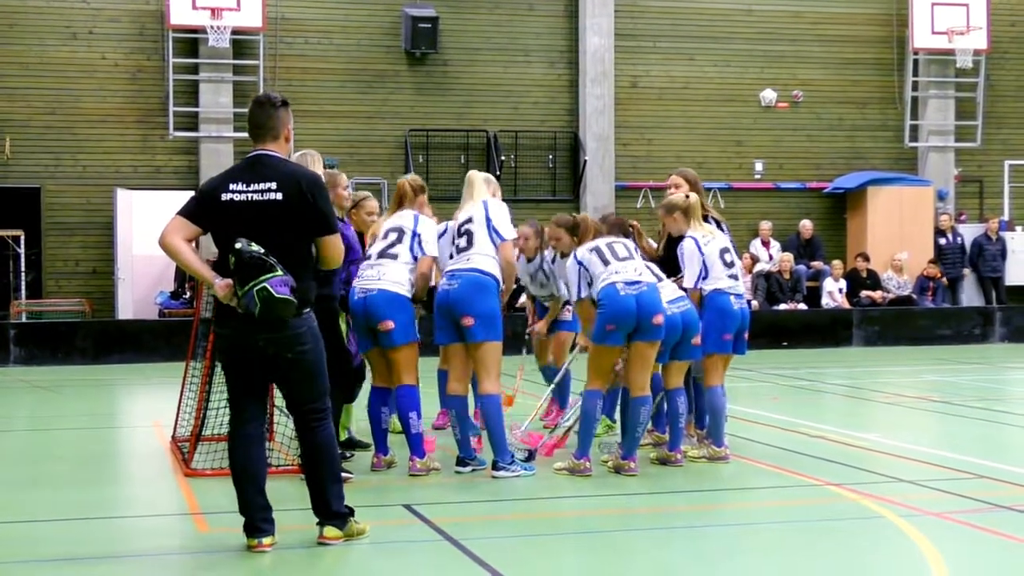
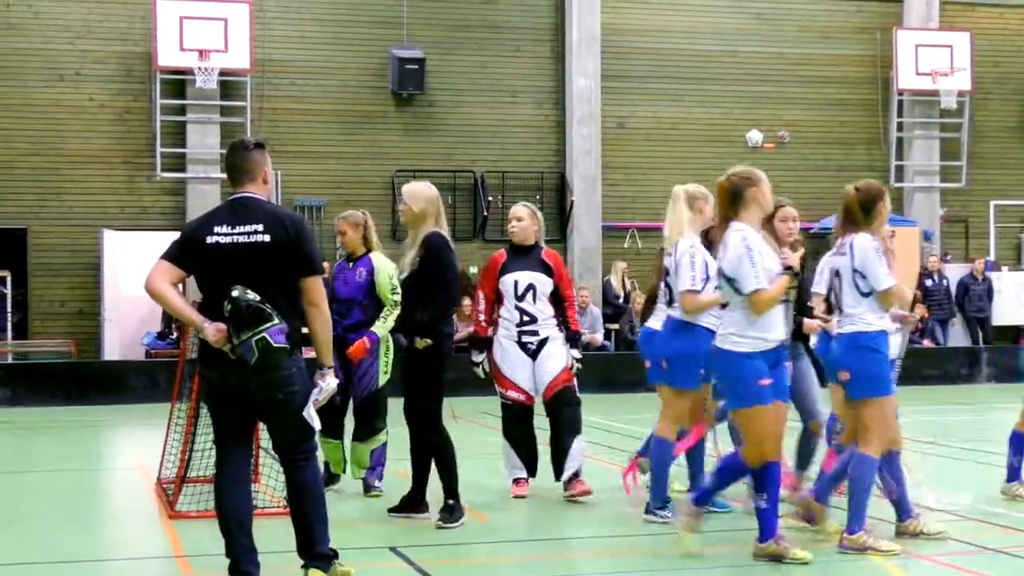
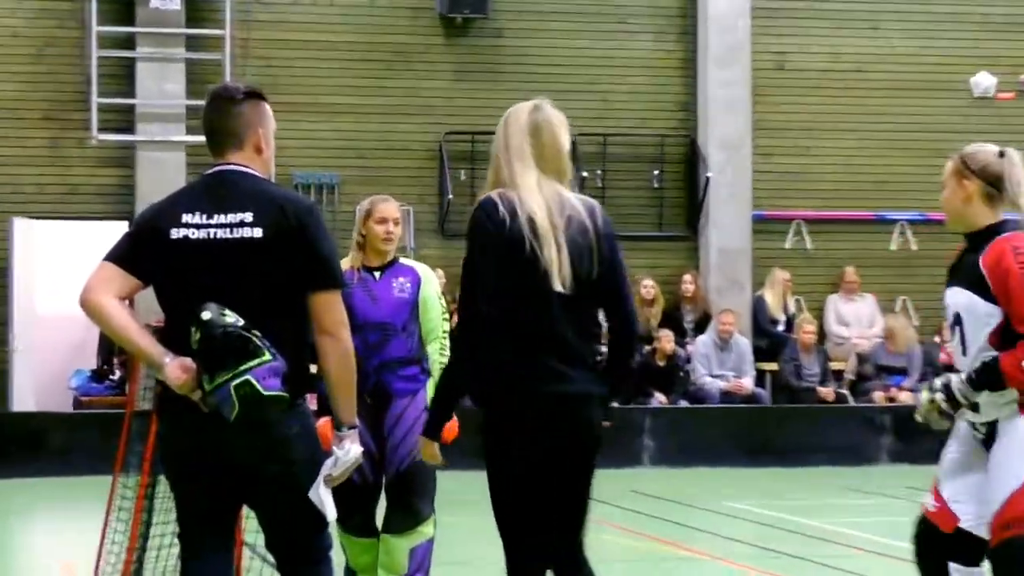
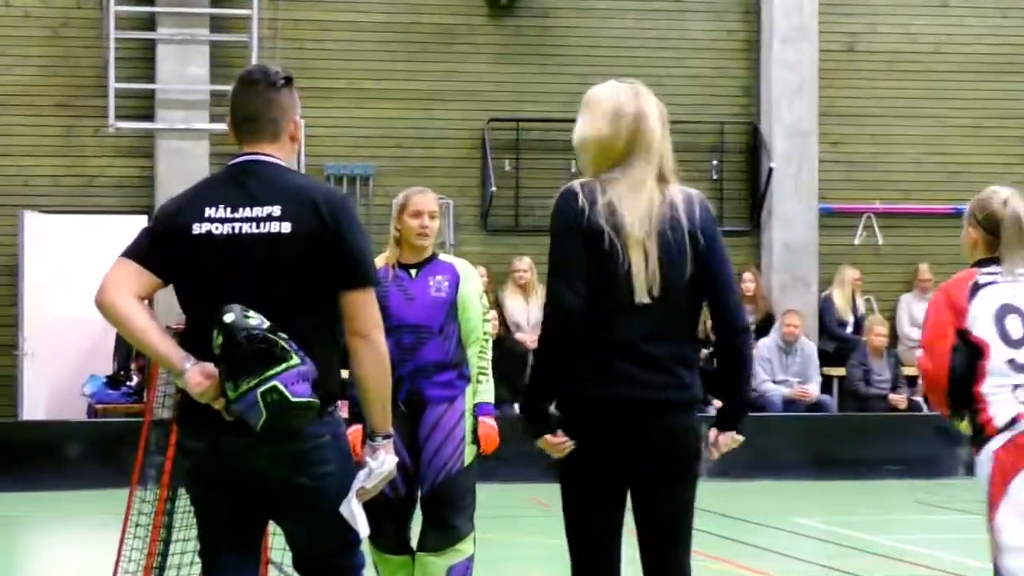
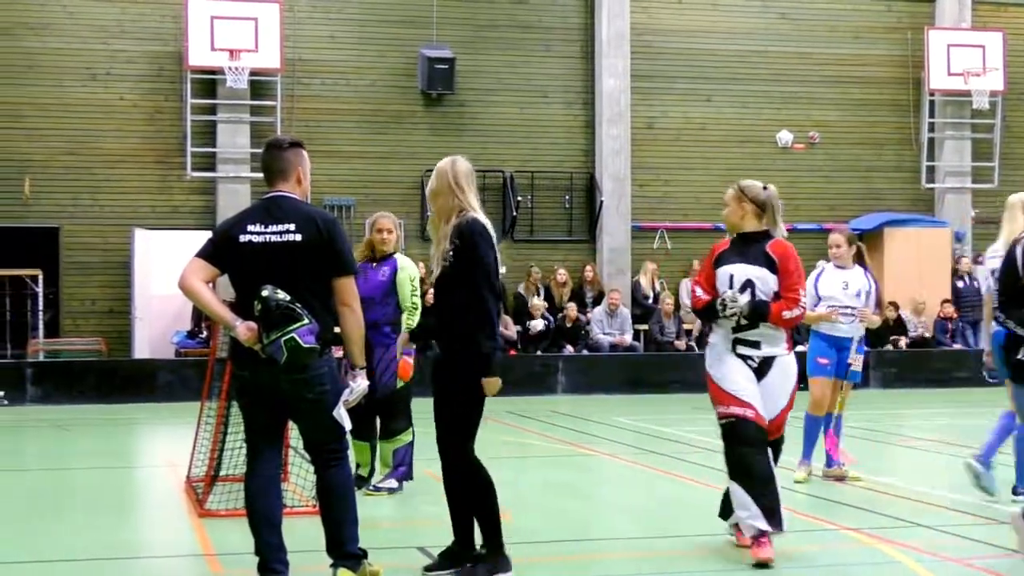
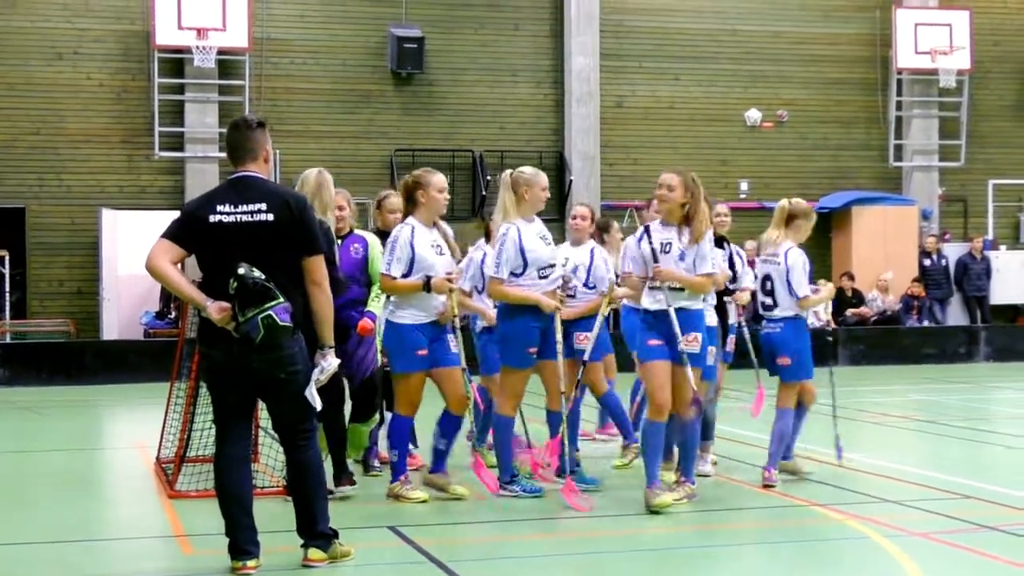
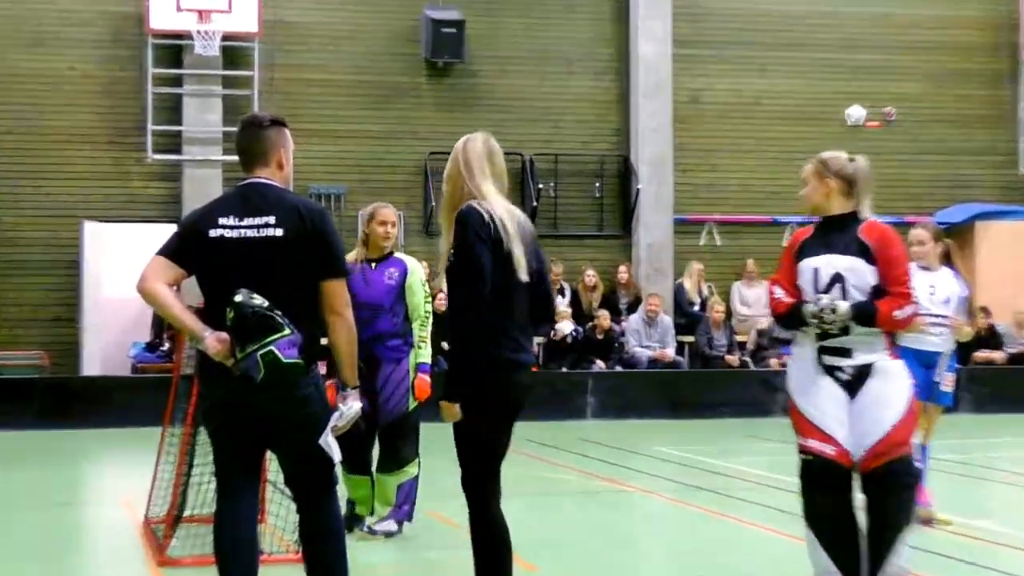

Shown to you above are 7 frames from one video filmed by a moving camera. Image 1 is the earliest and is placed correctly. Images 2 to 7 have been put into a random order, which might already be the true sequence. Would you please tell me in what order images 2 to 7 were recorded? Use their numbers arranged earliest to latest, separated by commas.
6, 2, 5, 7, 3, 4
